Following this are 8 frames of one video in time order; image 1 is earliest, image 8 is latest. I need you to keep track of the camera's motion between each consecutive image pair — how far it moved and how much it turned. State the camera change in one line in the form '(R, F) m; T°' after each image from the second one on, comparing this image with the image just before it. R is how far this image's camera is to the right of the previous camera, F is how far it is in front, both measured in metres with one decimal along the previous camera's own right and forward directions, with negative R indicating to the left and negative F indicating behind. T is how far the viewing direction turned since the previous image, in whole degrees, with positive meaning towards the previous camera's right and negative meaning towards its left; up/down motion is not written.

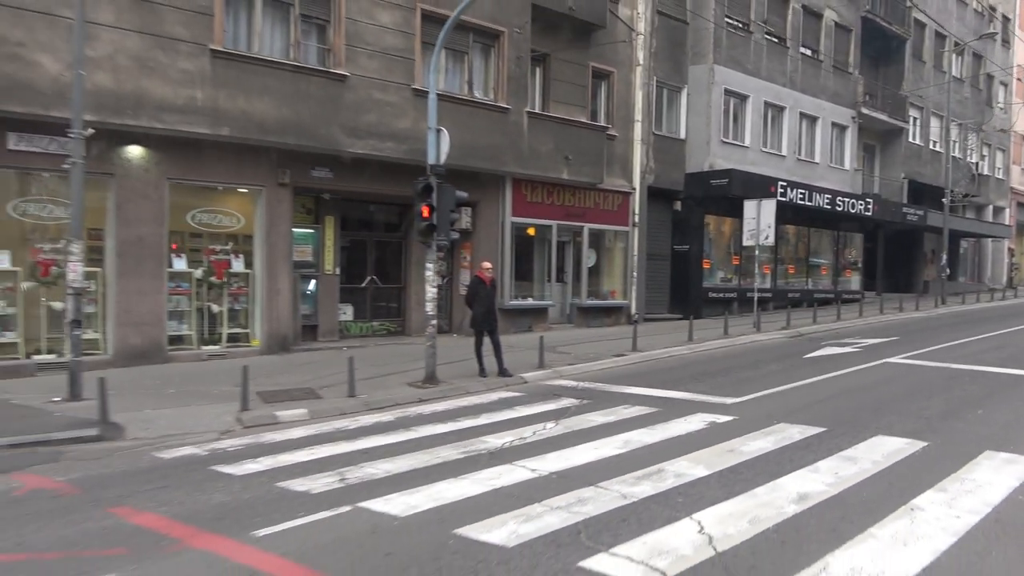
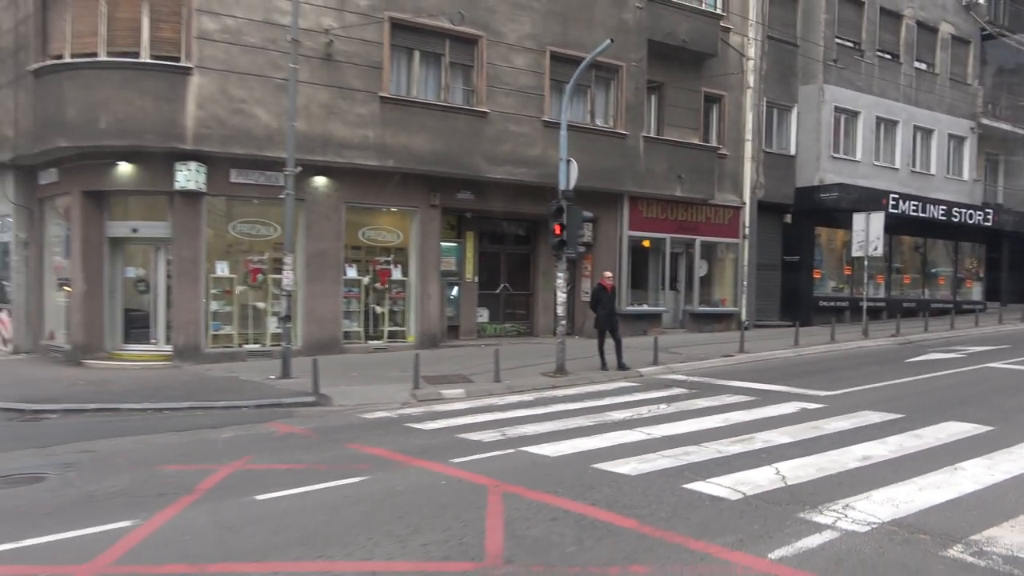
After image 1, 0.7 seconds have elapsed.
(-0.1, -2.2) m; -9°
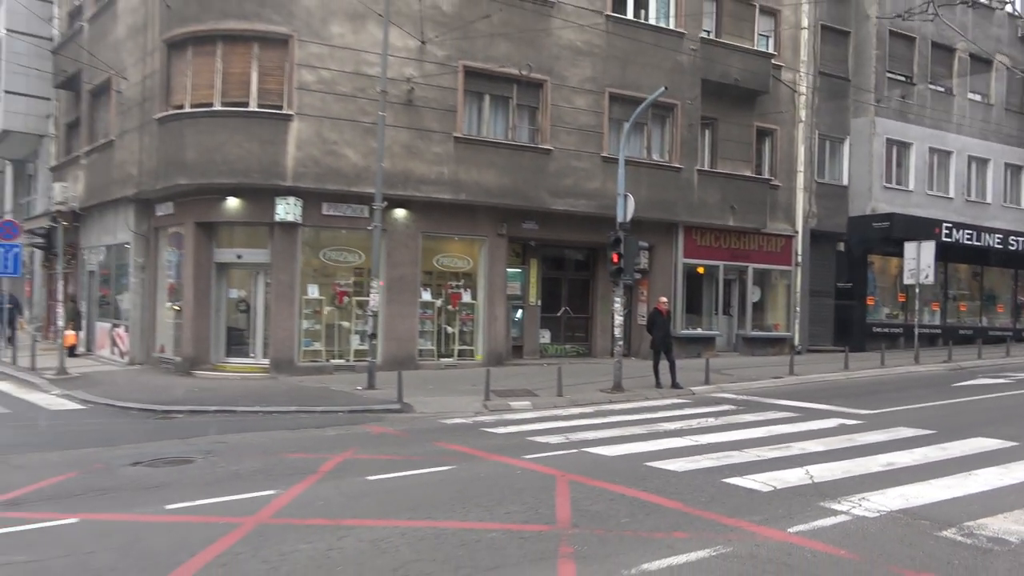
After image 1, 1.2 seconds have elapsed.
(-0.1, -1.4) m; -4°
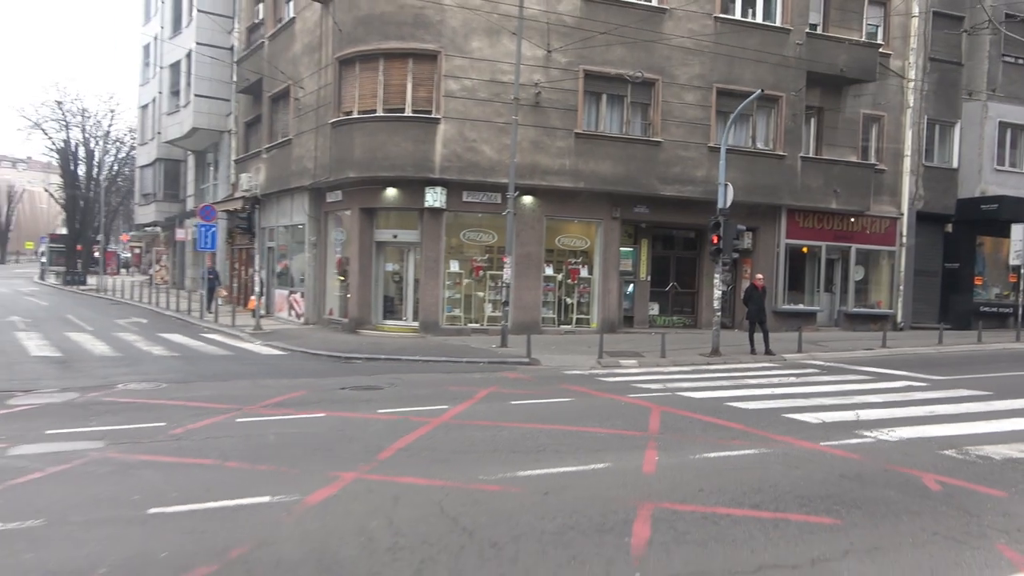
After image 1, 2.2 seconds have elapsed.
(+0.1, -2.7) m; -9°
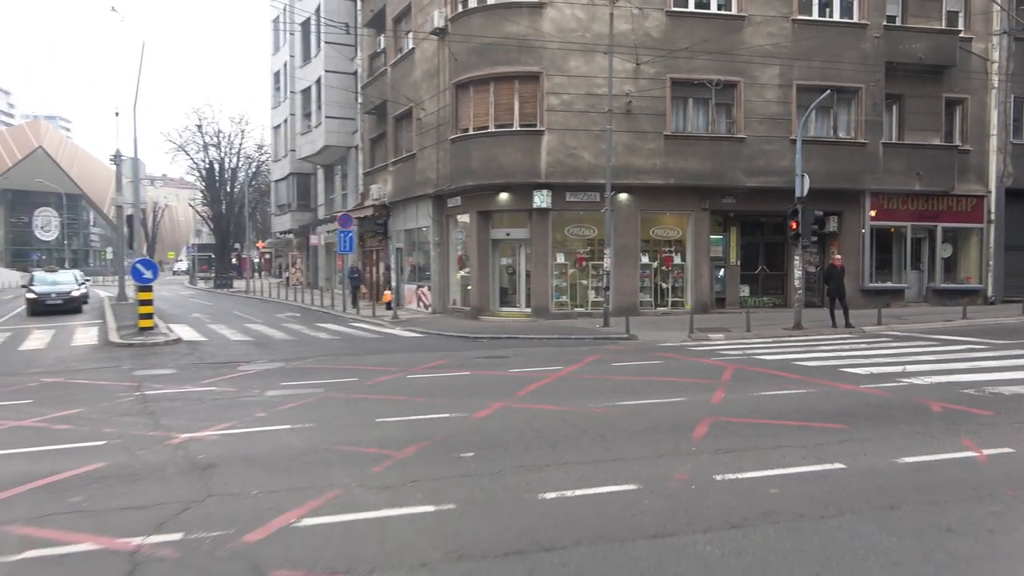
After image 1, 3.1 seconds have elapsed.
(+0.1, -2.8) m; -8°
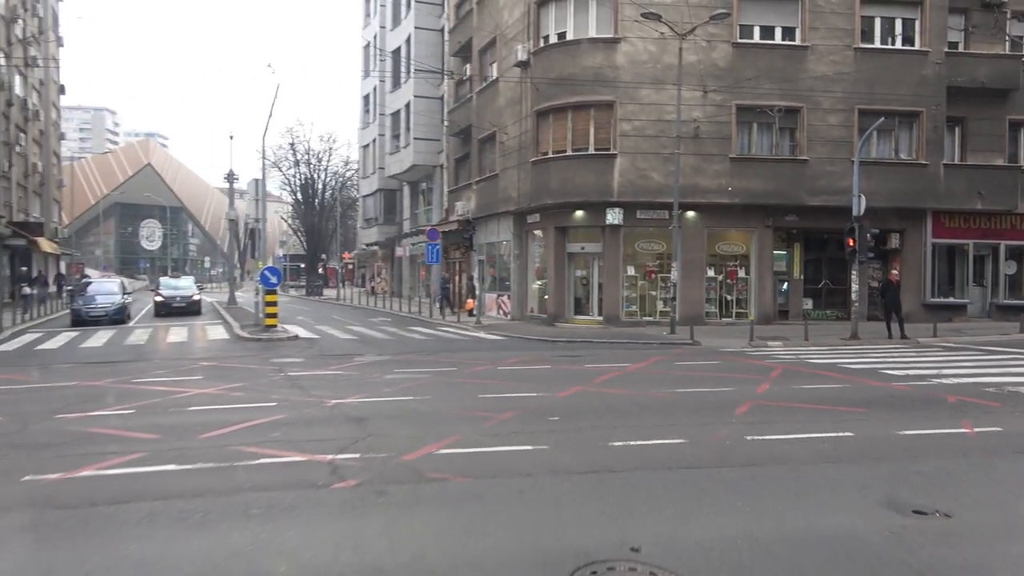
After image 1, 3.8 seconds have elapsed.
(-0.1, -2.2) m; -5°
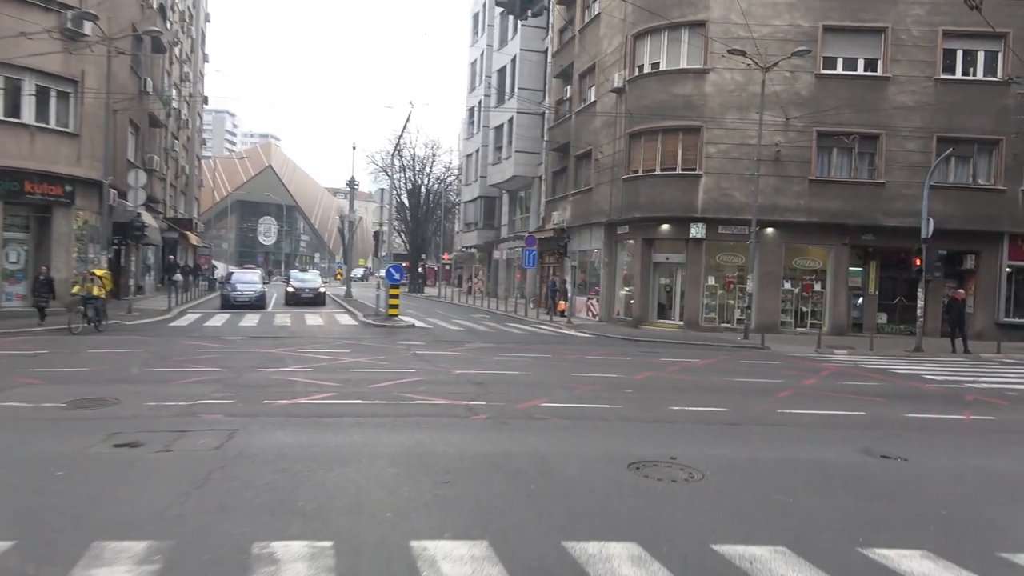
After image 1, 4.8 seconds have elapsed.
(0.0, -2.9) m; -7°
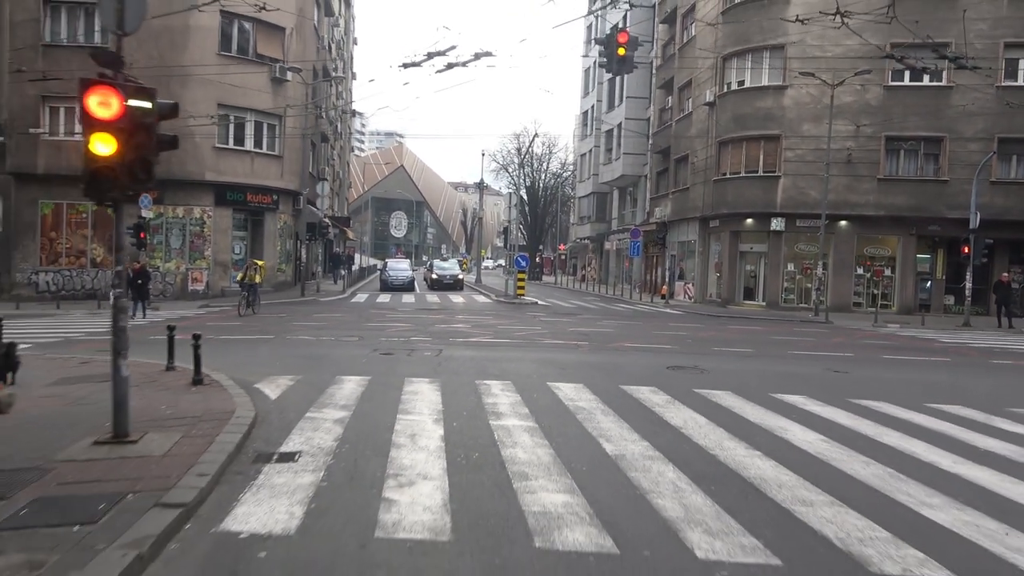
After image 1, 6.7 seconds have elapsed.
(+0.5, -5.8) m; -9°
